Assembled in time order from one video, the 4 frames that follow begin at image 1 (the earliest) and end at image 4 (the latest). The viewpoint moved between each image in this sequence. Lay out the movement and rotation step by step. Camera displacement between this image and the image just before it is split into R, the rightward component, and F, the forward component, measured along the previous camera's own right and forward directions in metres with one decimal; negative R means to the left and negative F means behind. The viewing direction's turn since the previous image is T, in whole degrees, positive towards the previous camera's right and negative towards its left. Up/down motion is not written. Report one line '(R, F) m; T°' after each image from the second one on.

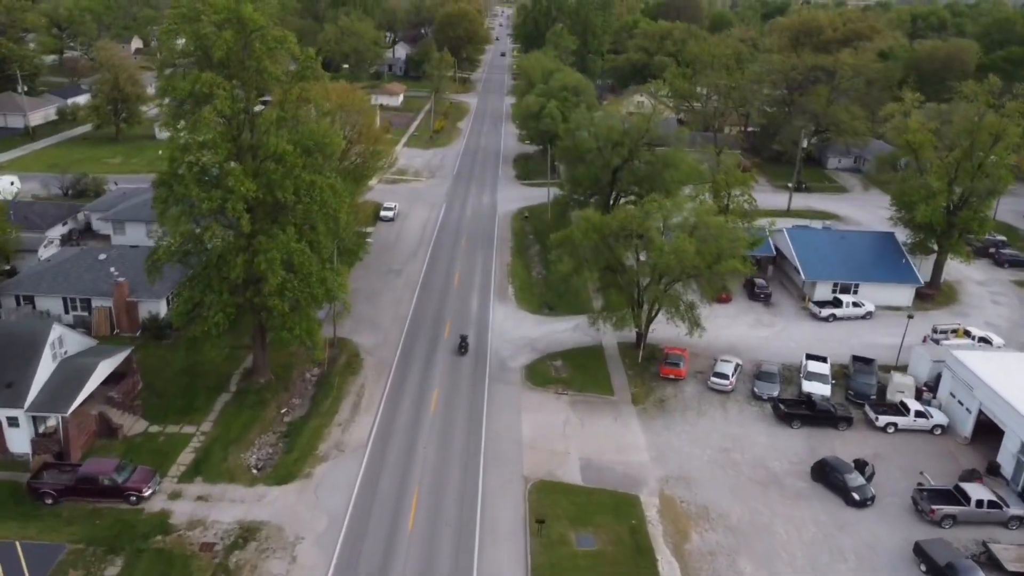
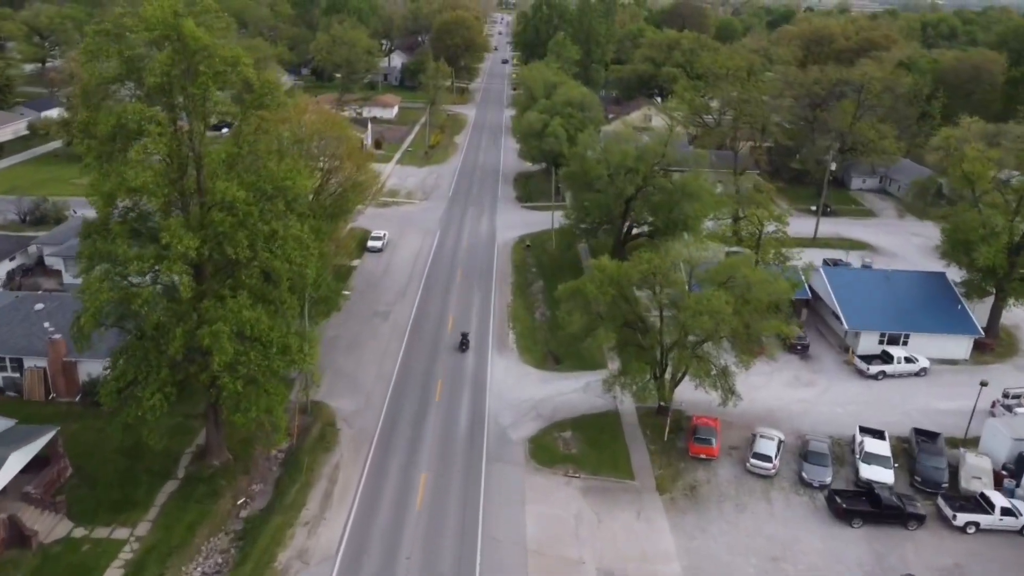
(-0.1, +4.9) m; 0°
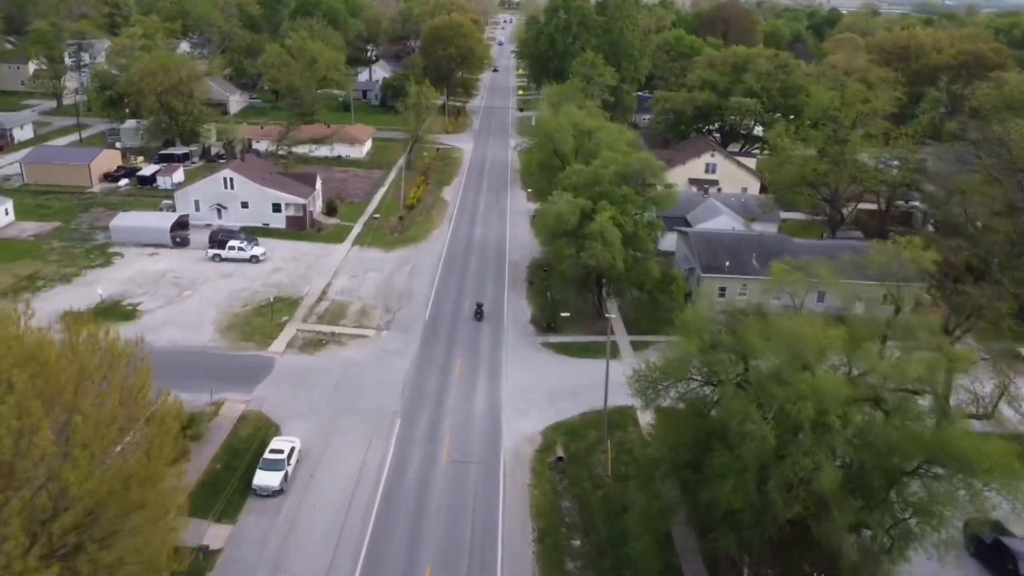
(-0.7, +23.7) m; 0°
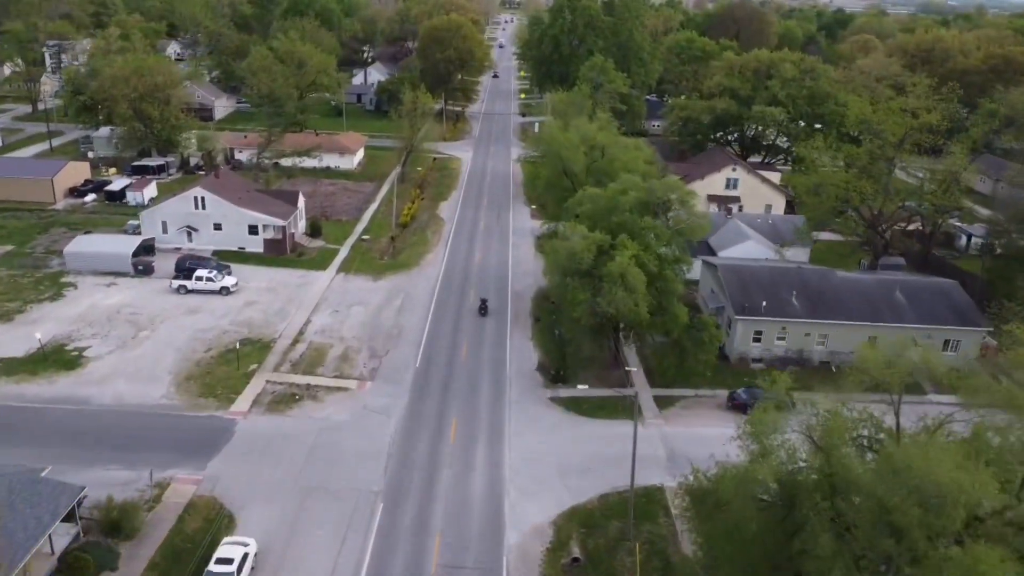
(-0.2, +5.2) m; 0°
